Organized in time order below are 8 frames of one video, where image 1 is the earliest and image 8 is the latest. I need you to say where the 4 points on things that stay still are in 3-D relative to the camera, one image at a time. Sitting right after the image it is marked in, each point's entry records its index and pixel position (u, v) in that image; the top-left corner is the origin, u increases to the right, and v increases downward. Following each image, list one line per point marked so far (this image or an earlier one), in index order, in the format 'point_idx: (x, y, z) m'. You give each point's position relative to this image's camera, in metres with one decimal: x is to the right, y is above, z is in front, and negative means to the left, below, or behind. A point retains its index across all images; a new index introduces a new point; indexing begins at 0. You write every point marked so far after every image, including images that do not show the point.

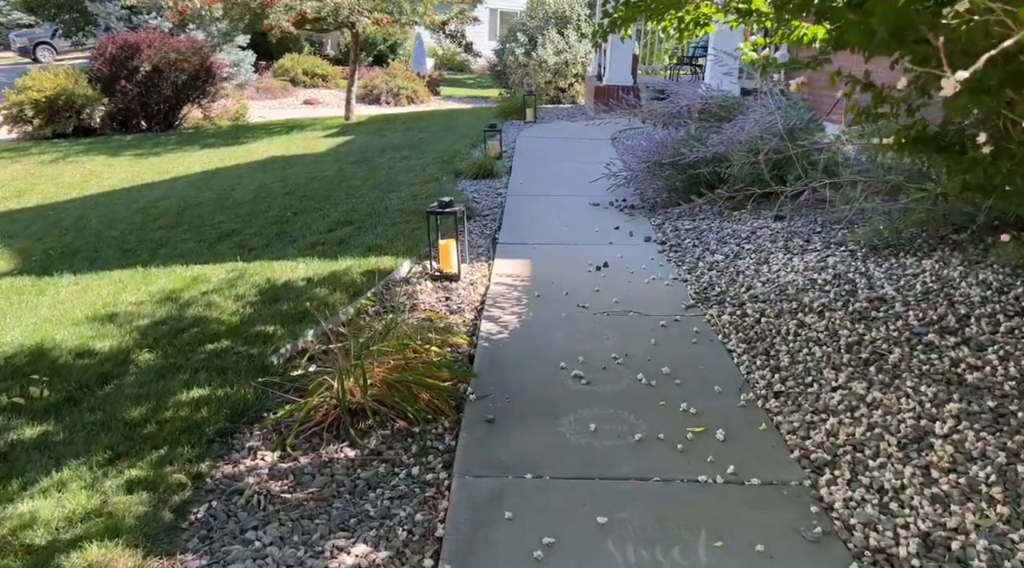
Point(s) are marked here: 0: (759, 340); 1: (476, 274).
0: (+1.0, -0.2, +3.1) m
1: (-0.2, +0.1, +4.3) m
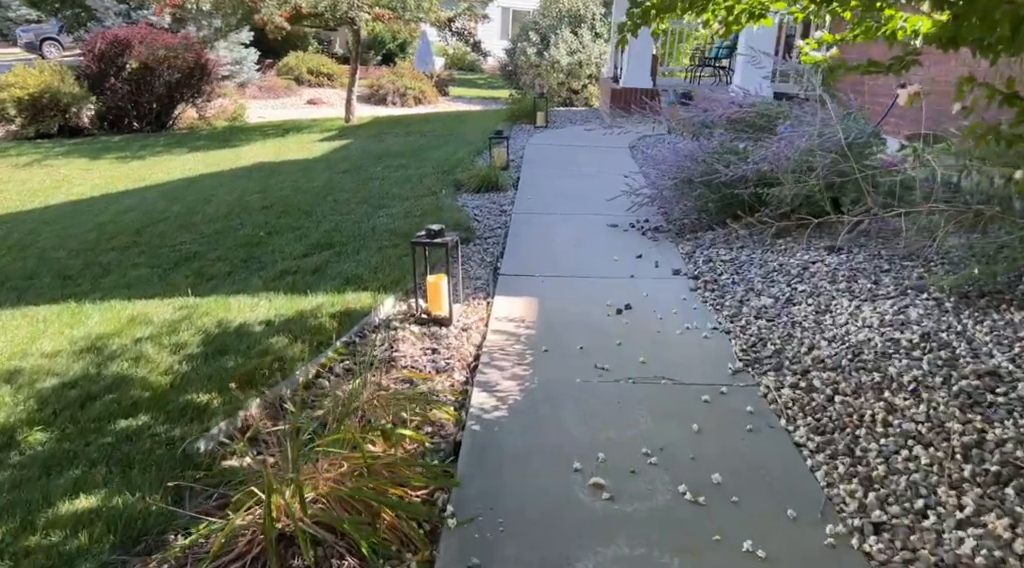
0: (+1.0, -0.5, +2.4) m
1: (-0.2, -0.2, +3.6) m
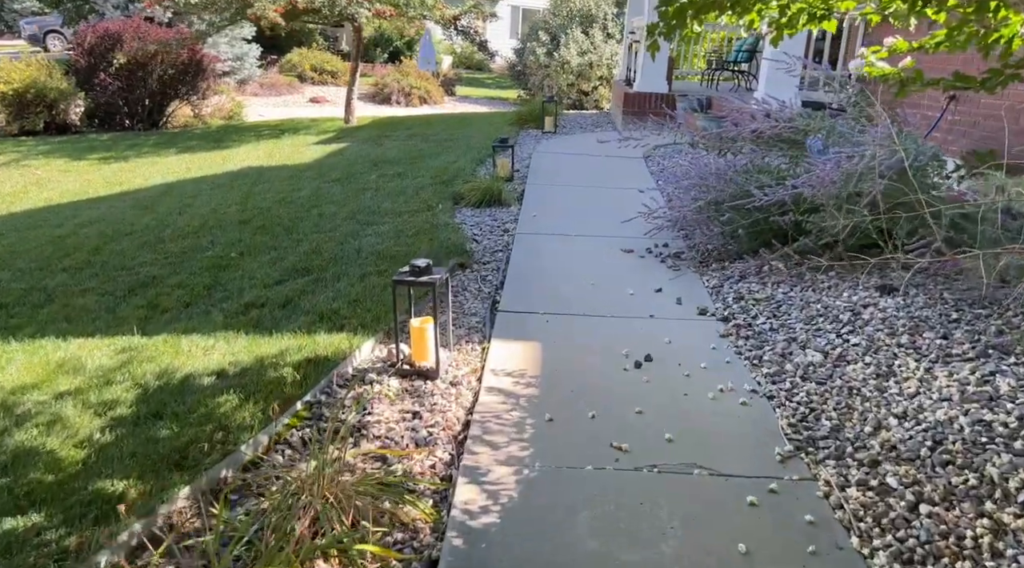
0: (+1.0, -0.7, +1.8) m
1: (-0.2, -0.3, +3.0) m
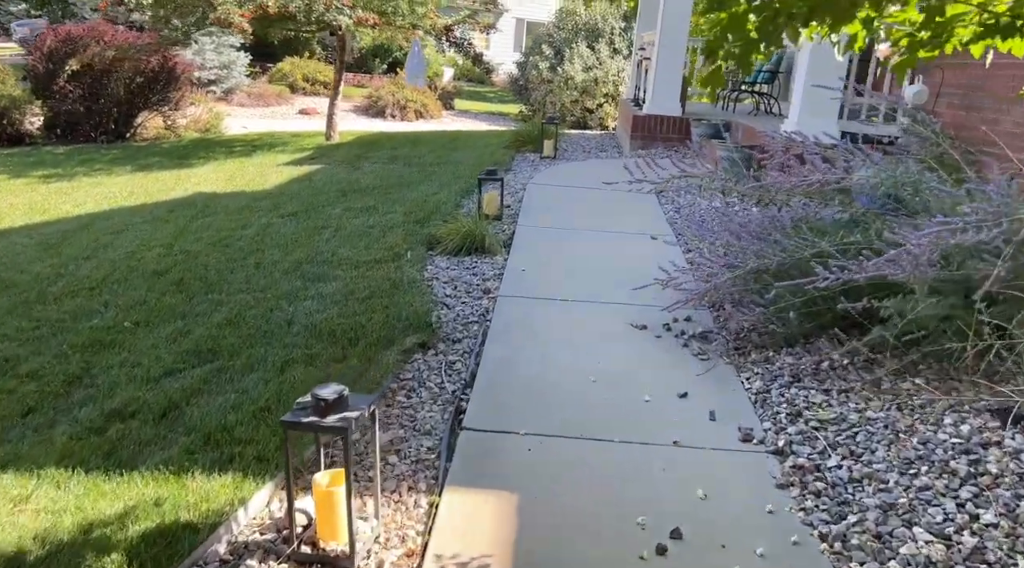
0: (+0.9, -1.0, +0.8) m
1: (-0.3, -0.7, +2.0) m
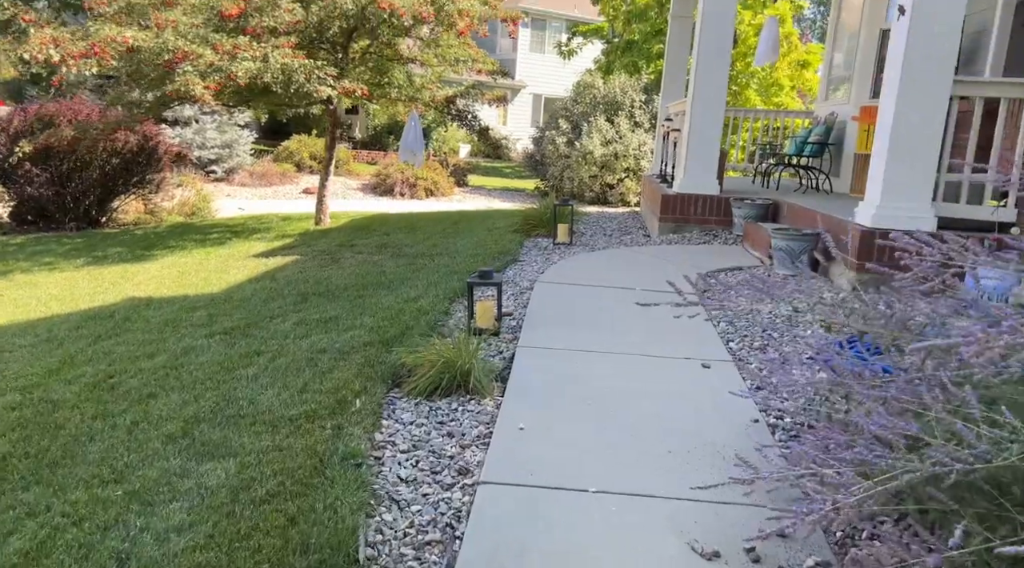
0: (+0.7, -1.3, -0.7) m
1: (-0.4, -1.1, +0.6) m
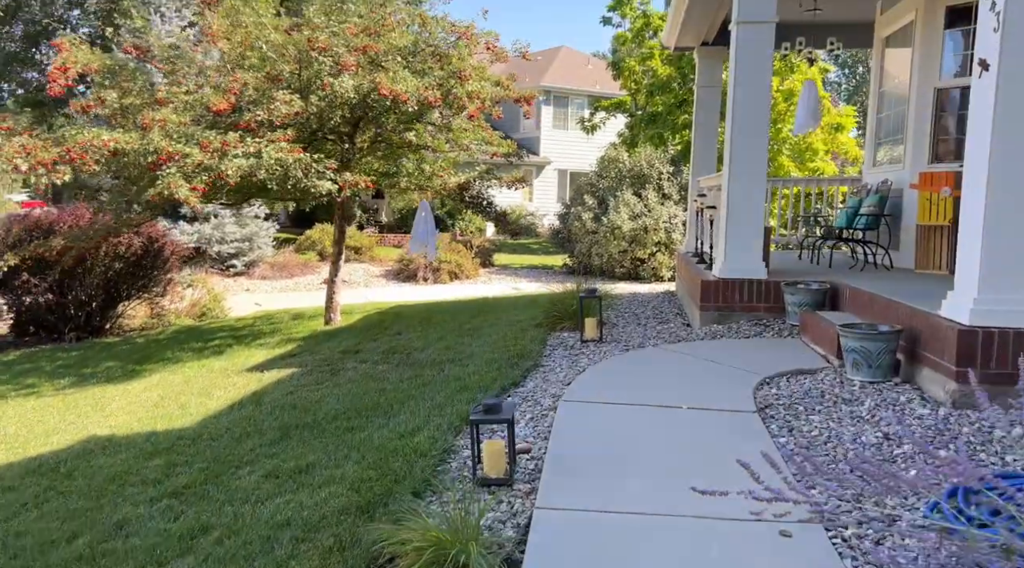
0: (+0.6, -1.4, -1.7) m
1: (-0.5, -1.4, -0.3) m
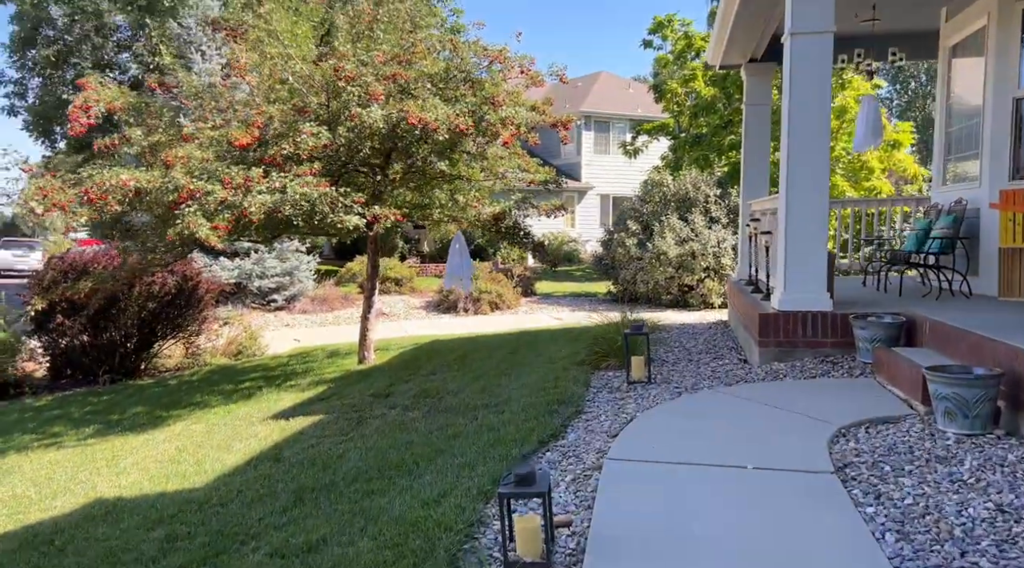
0: (+0.5, -1.4, -2.2) m
1: (-0.5, -1.5, -0.8) m
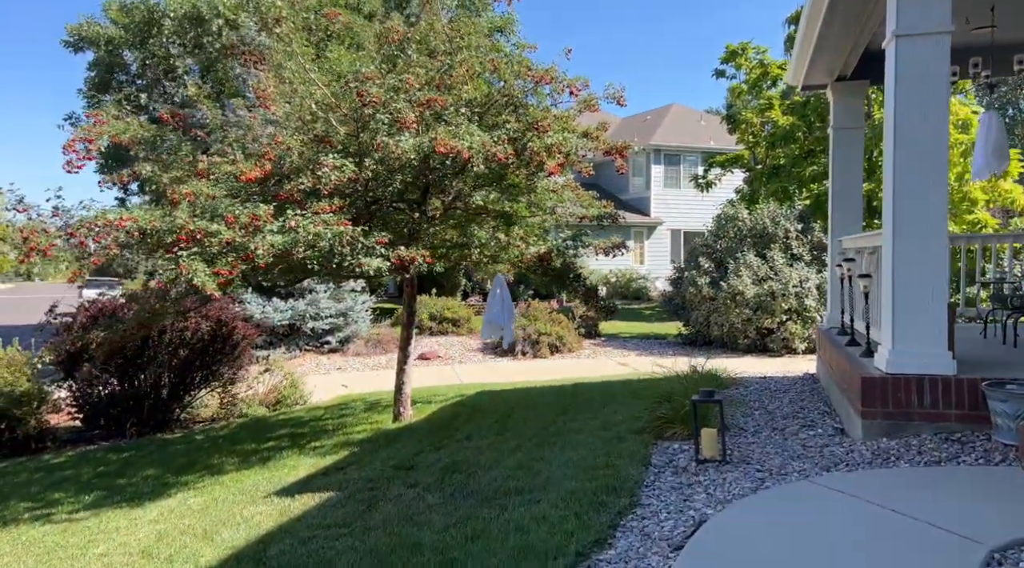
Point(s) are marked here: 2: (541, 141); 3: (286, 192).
0: (0.0, -1.4, -3.3) m
1: (-0.9, -1.5, -1.7) m
2: (+0.3, +1.2, +6.4) m
3: (-1.8, +0.7, +5.9) m
